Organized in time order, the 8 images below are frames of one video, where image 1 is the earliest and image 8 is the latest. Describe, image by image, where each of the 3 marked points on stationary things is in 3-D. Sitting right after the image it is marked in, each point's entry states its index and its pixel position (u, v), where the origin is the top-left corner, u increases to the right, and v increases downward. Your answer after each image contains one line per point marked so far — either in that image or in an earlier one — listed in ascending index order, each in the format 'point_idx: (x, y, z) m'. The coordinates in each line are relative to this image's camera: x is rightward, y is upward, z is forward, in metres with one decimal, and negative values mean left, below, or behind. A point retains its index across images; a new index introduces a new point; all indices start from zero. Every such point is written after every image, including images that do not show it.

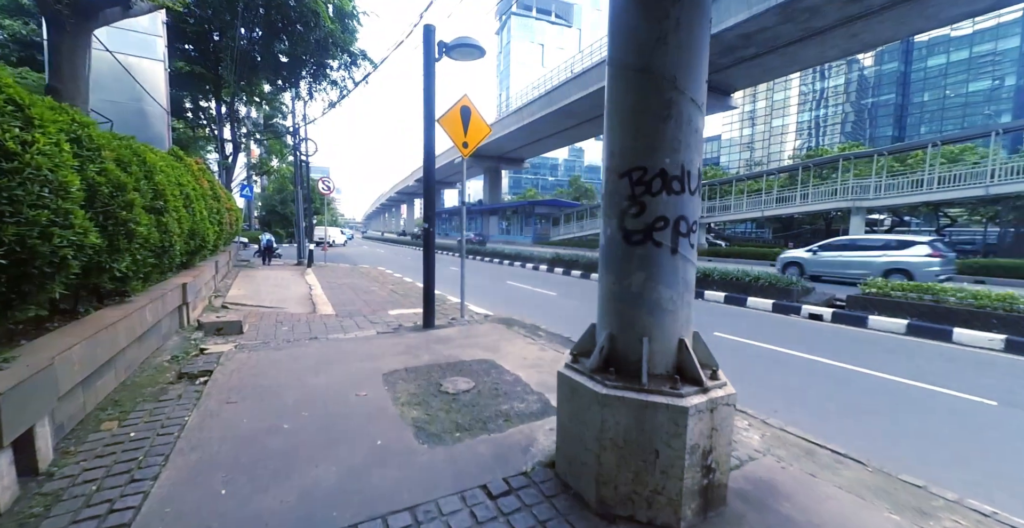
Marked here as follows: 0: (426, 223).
0: (-0.9, +0.4, +4.8) m
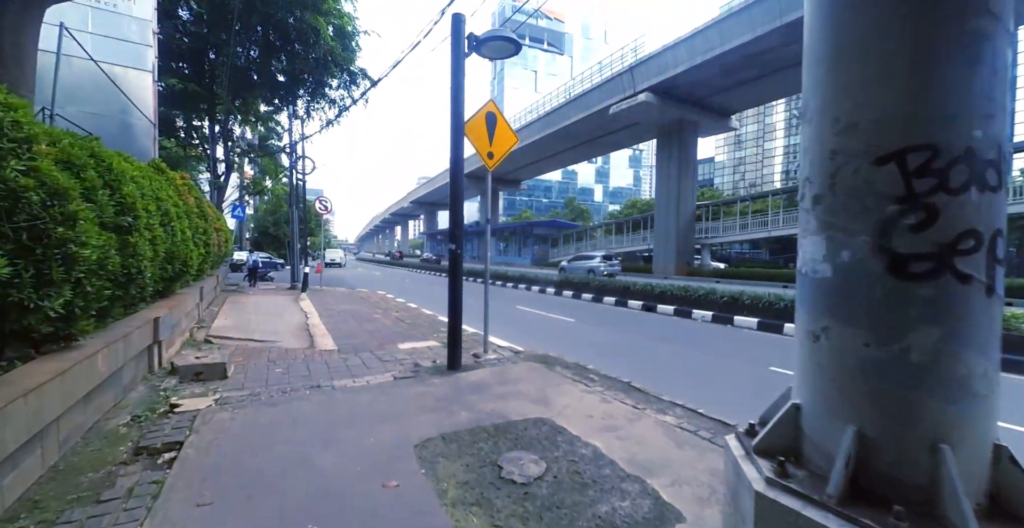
0: (-0.6, +0.2, +4.0) m
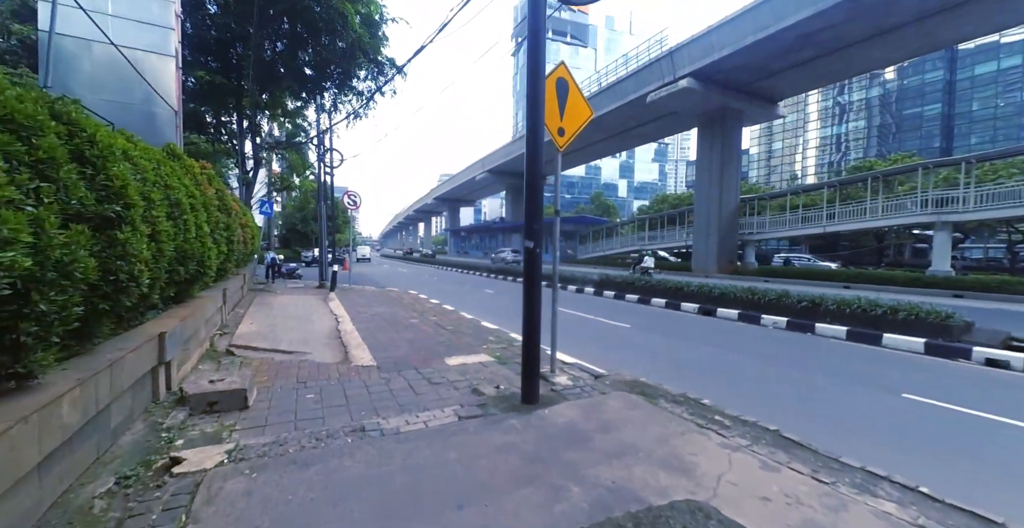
0: (+0.1, +0.2, +3.1) m
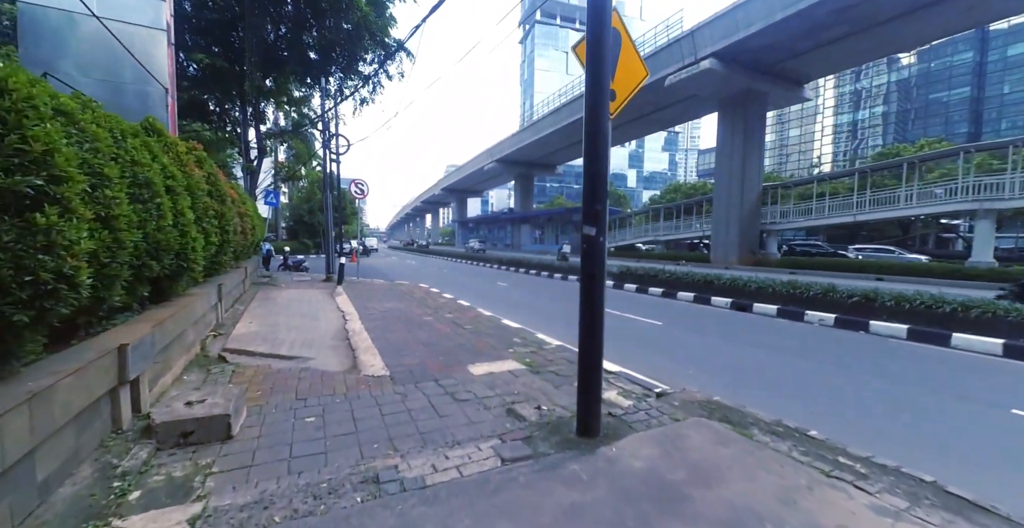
0: (+0.4, +0.2, +2.4) m
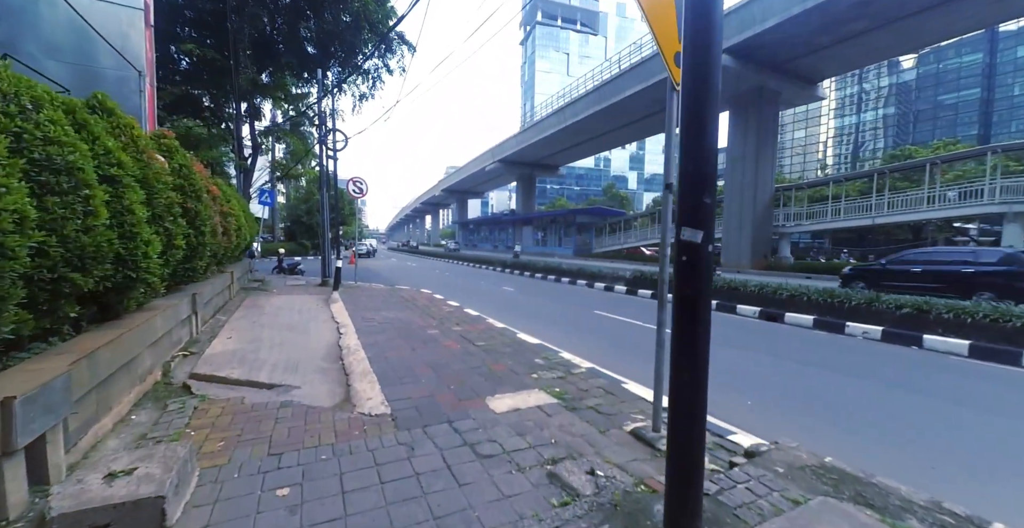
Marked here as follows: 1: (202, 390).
0: (+0.6, +0.1, +1.6) m
1: (-2.5, -1.0, +3.5) m
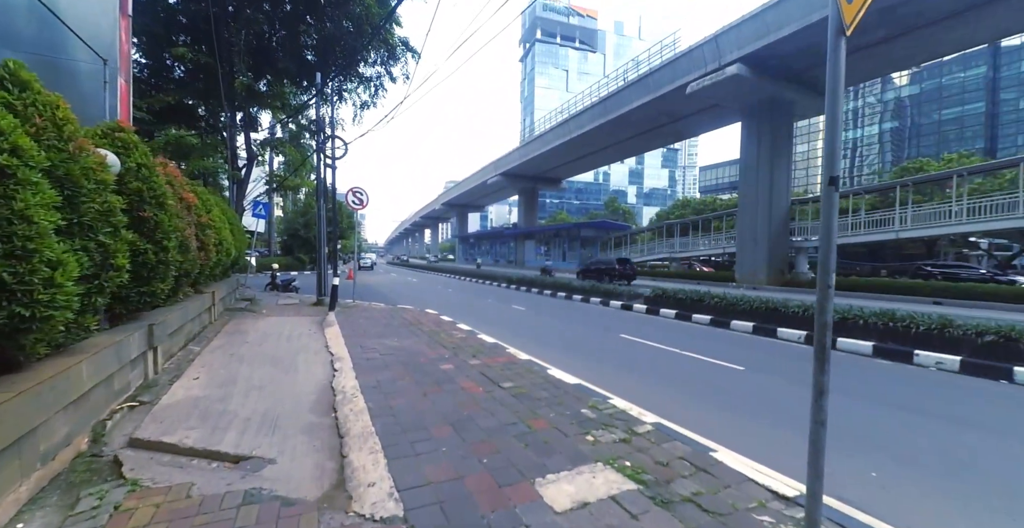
0: (+1.0, 0.0, +0.7) m
1: (-2.2, -1.2, +2.5) m
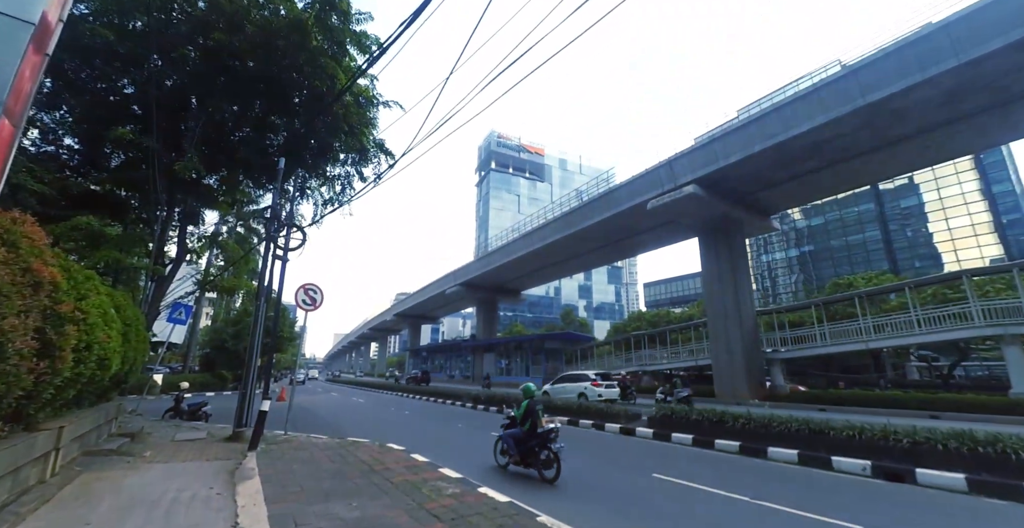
0: (+1.8, +0.3, -0.8) m
1: (-1.5, -1.3, +0.3) m
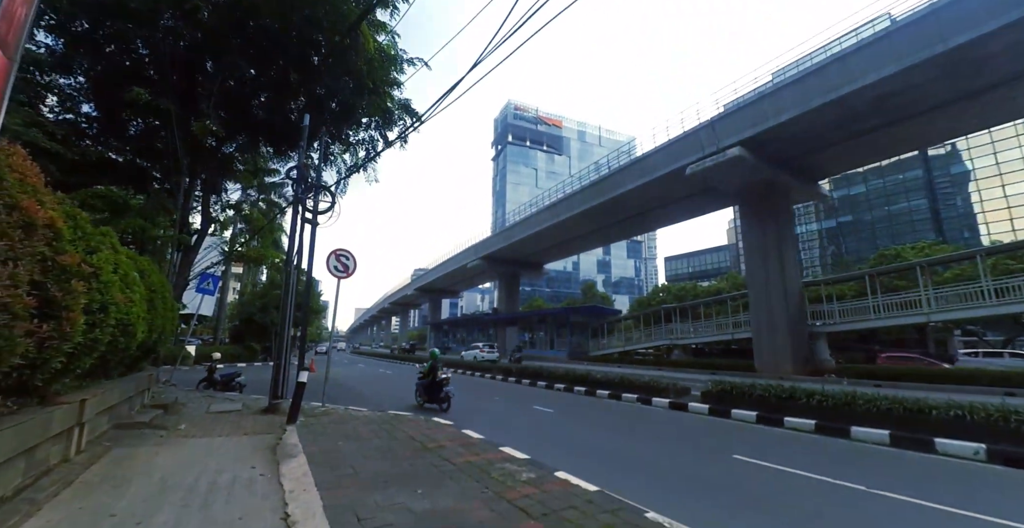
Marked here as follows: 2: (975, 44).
0: (+2.4, +0.4, -1.7) m
1: (-0.9, -1.1, -0.4) m
2: (+14.5, +6.9, +13.8) m
